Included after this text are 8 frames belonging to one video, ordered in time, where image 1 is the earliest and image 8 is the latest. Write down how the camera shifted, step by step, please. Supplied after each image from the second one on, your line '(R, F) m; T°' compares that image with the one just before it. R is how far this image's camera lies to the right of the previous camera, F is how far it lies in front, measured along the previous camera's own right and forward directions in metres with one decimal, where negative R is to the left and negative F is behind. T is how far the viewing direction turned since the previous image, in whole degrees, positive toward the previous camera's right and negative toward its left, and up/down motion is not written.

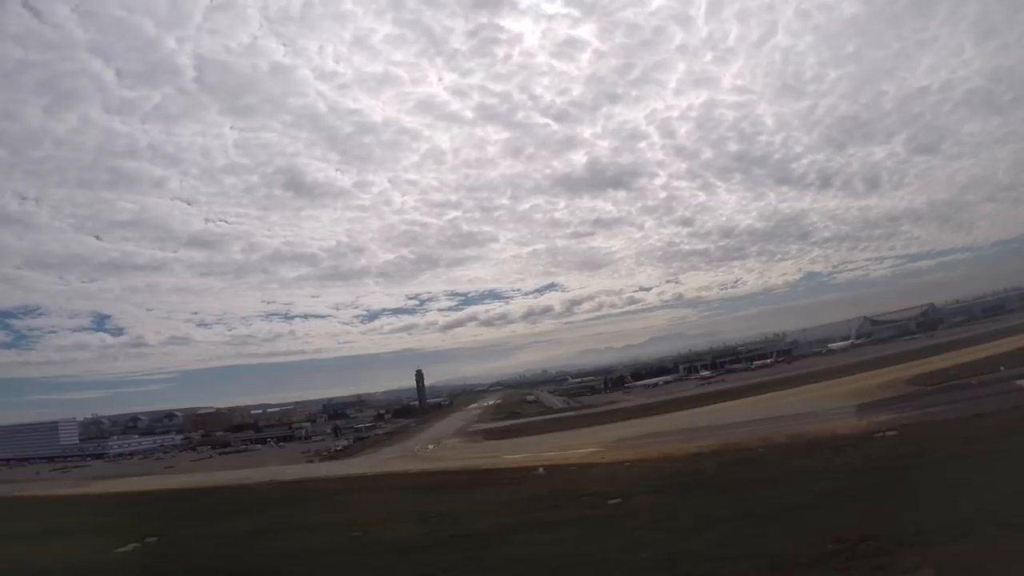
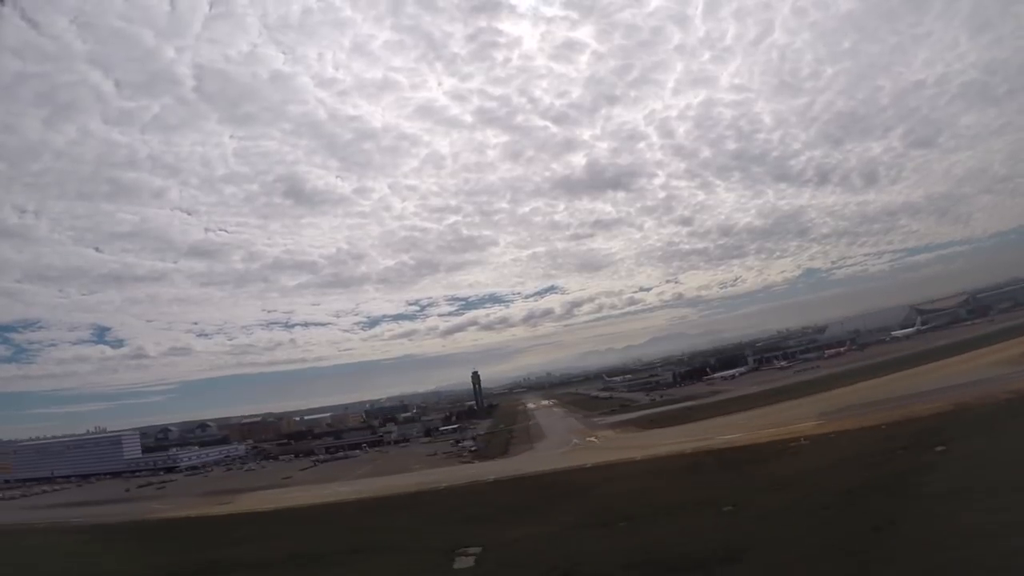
(-2.3, +0.3) m; 0°
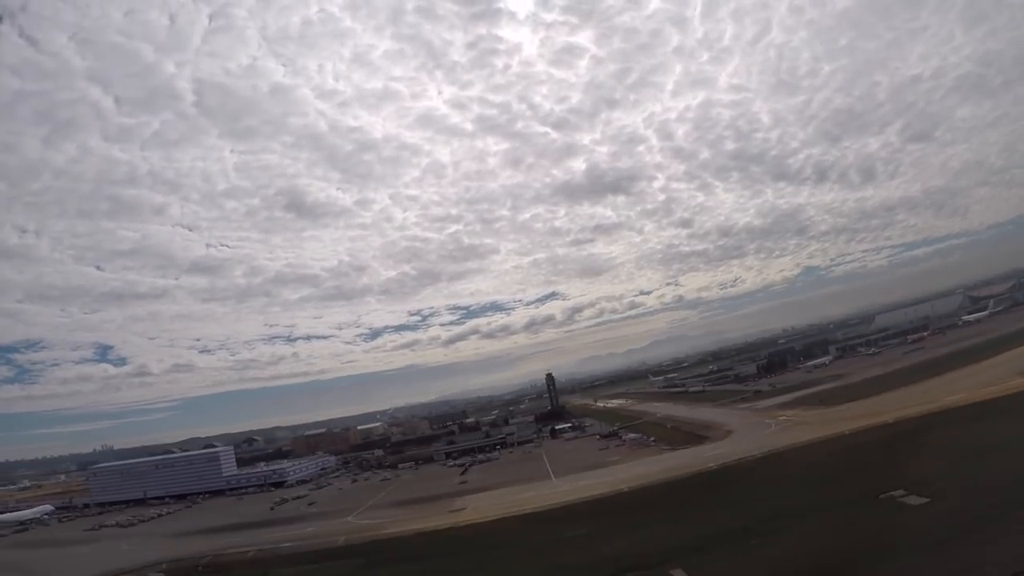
(-2.7, +0.3) m; +1°
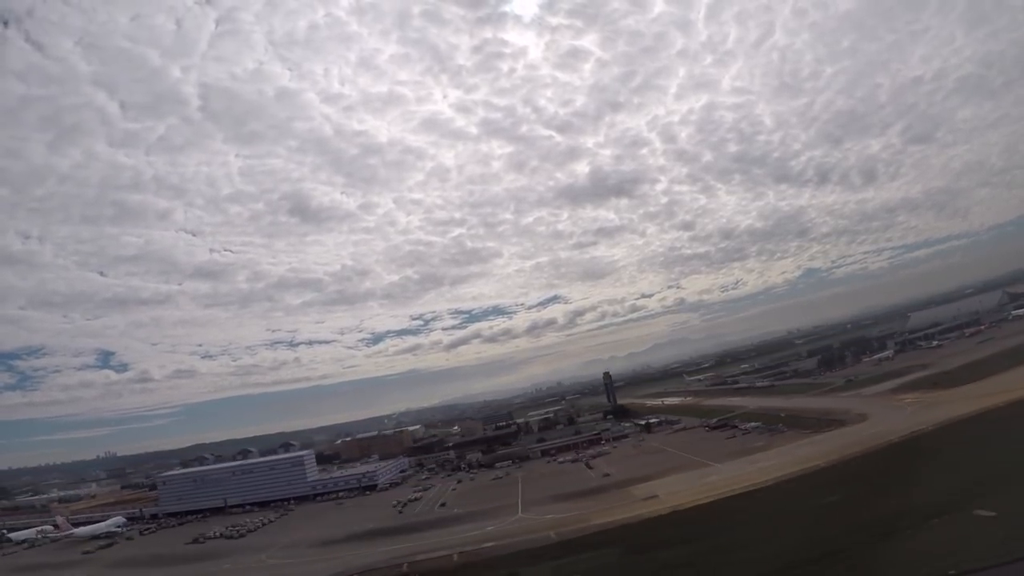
(-2.1, 0.0) m; 0°
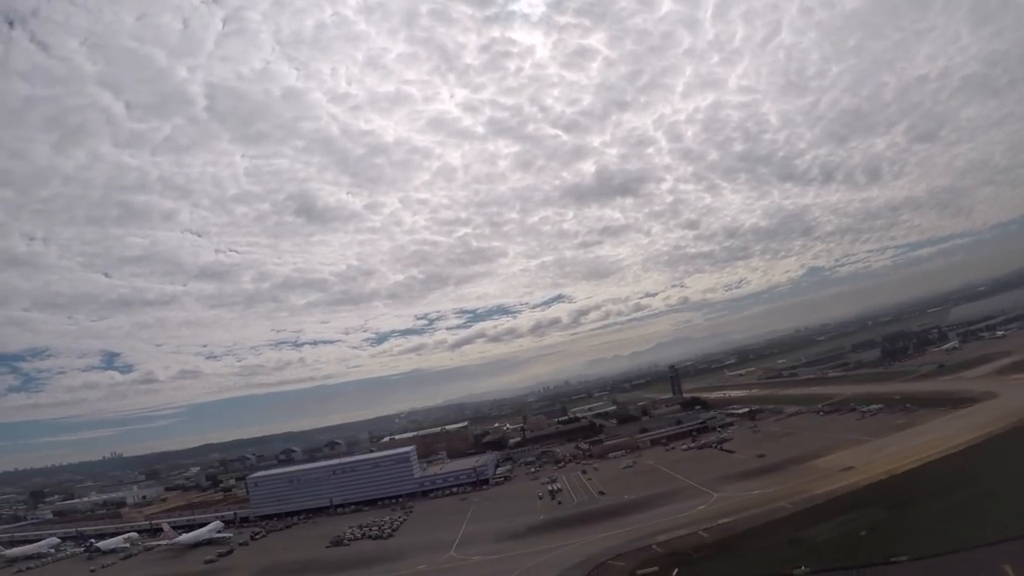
(-2.3, -0.1) m; 0°
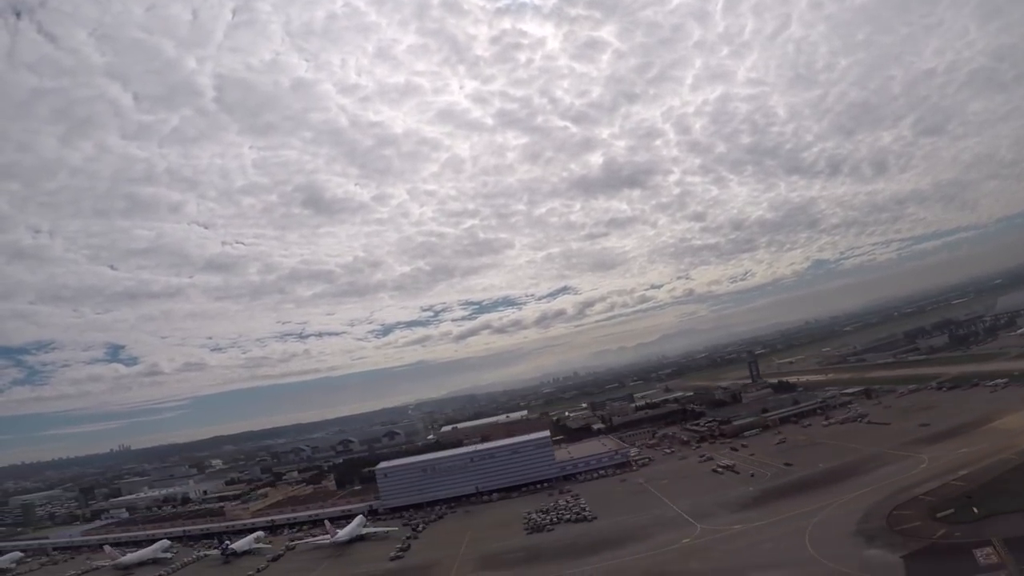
(-2.9, -0.3) m; 0°
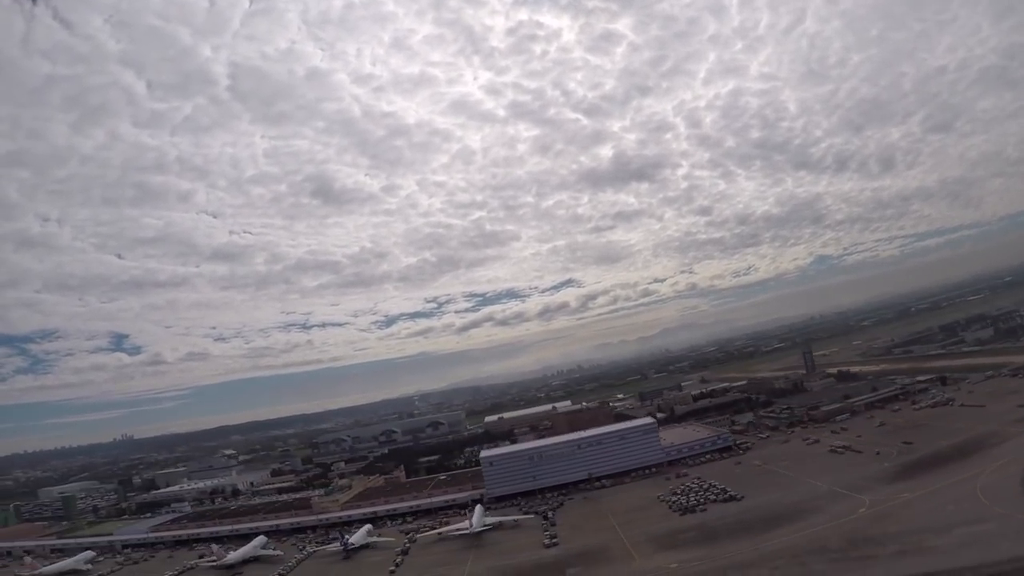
(-2.3, -0.6) m; 0°
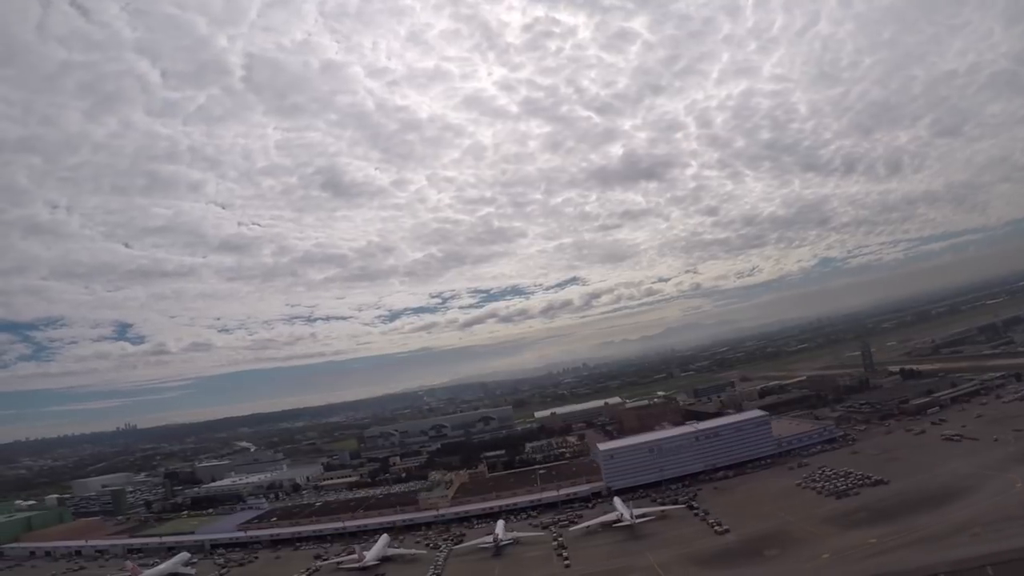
(-2.5, -0.5) m; 0°
